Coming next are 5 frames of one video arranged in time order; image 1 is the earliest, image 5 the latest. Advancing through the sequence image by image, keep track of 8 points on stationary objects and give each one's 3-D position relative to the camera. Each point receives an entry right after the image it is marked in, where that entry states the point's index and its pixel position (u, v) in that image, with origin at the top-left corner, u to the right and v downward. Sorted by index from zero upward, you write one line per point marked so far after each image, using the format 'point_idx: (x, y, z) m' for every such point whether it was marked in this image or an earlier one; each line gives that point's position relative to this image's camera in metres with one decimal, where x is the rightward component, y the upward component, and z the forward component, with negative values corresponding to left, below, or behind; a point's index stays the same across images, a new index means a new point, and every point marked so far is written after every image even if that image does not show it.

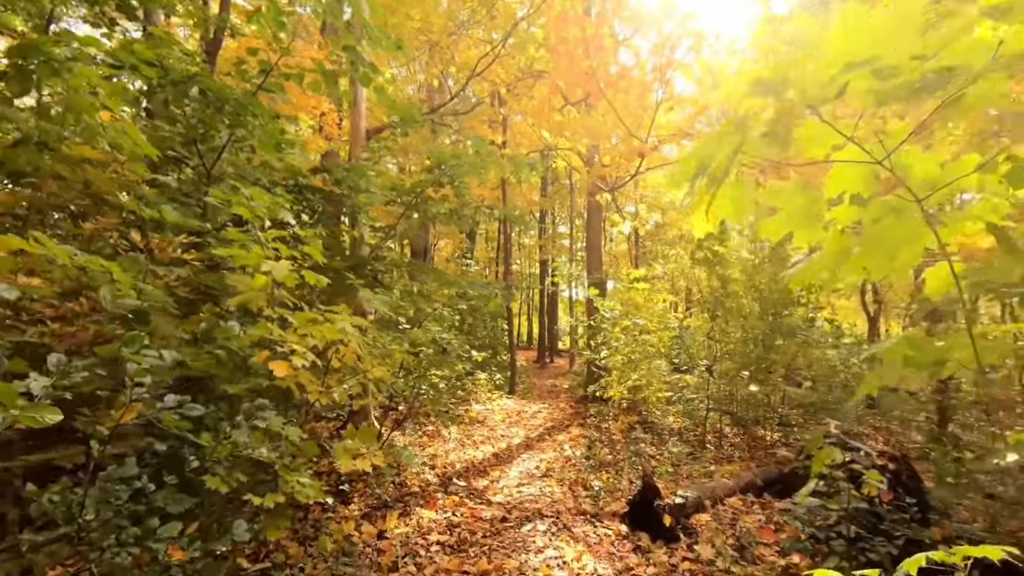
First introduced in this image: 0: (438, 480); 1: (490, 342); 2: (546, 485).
0: (-0.7, -1.8, +4.8) m
1: (-0.5, -1.3, +13.0) m
2: (+0.3, -1.8, +4.9) m
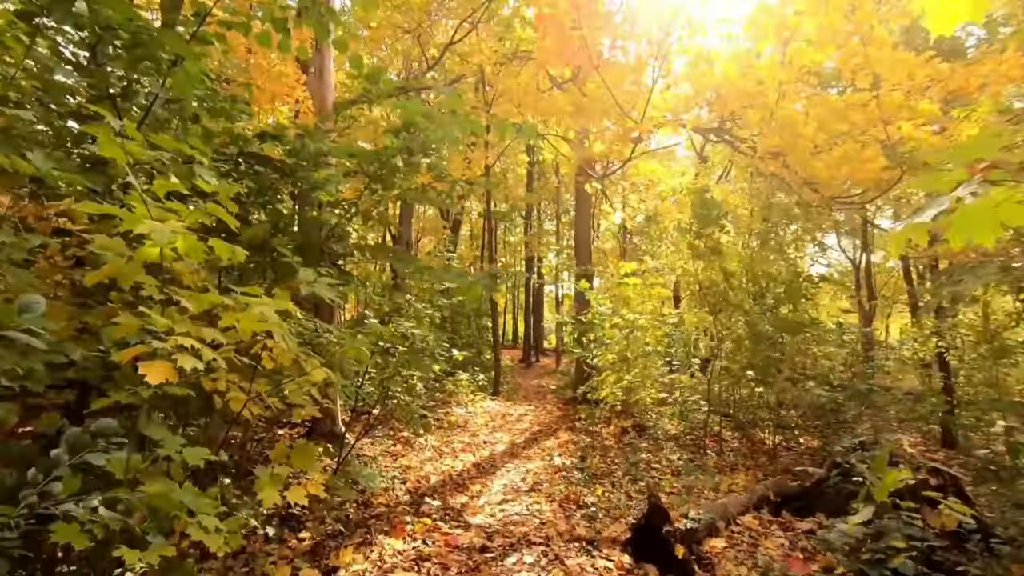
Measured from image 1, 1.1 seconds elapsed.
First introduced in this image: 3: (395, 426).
0: (-0.8, -1.7, +4.2) m
1: (-0.9, -1.2, +12.4) m
2: (+0.2, -1.7, +4.3) m
3: (-1.3, -1.5, +5.8) m
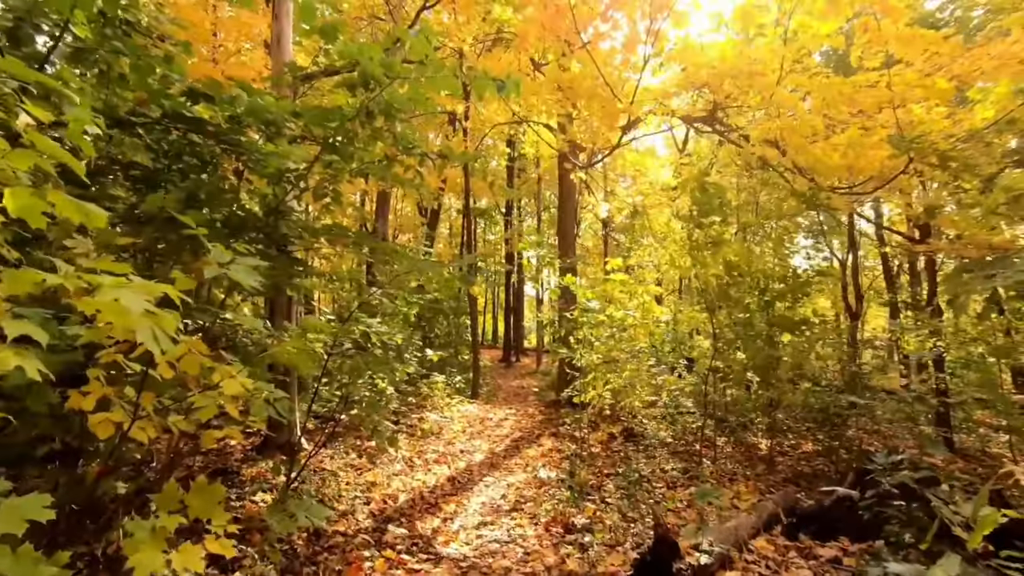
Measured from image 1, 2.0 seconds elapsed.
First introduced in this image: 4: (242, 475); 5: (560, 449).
0: (-1.0, -1.6, +3.6) m
1: (-1.4, -1.2, +11.8) m
2: (0.0, -1.7, +3.8) m
3: (-1.5, -1.4, +5.2) m
4: (-2.2, -1.5, +4.4) m
5: (+0.5, -1.8, +6.1) m
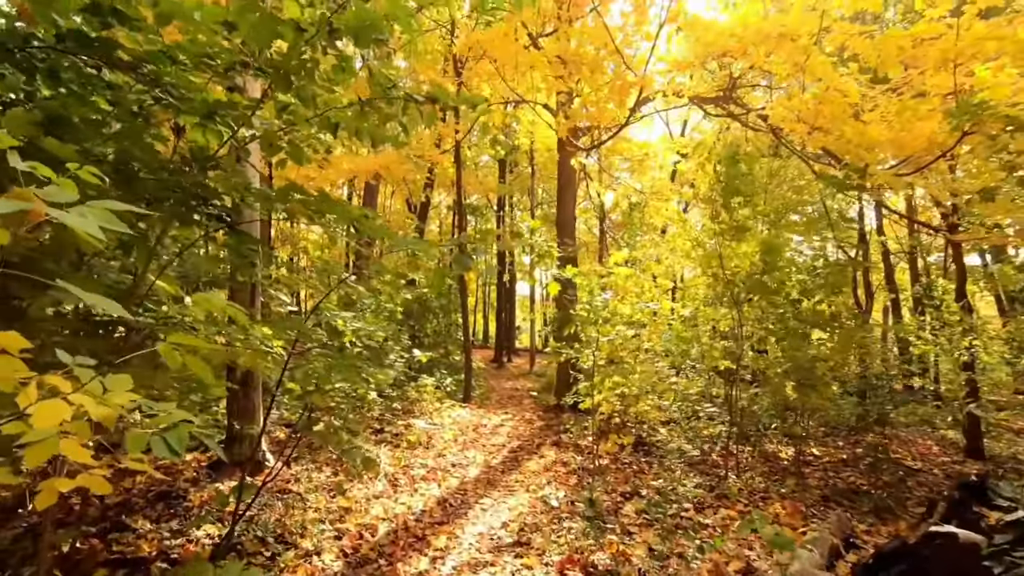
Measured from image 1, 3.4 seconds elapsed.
0: (-0.9, -1.5, +2.9) m
1: (-1.5, -1.1, +11.1) m
2: (0.0, -1.6, +3.1) m
3: (-1.5, -1.3, +4.4) m
4: (-2.2, -1.5, +3.6) m
5: (+0.5, -1.8, +5.4) m
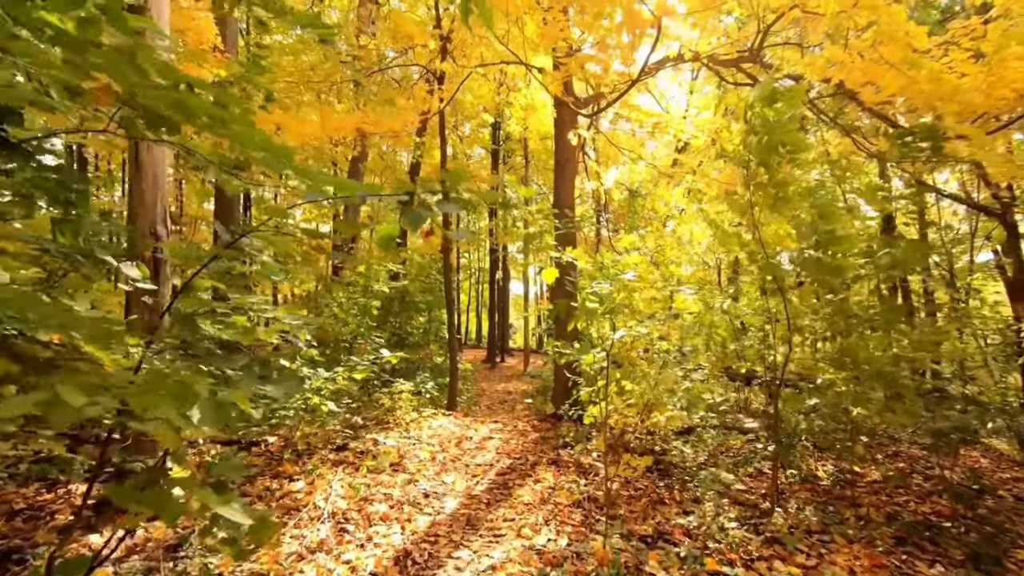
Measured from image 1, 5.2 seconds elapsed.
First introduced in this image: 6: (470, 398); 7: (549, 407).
0: (-1.0, -1.4, +1.9) m
1: (-1.6, -0.9, +10.0) m
2: (0.0, -1.5, +2.0) m
3: (-1.6, -1.2, +3.4) m
4: (-2.3, -1.3, +2.5) m
5: (+0.4, -1.6, +4.4) m
6: (-0.8, -2.0, +9.9) m
7: (+0.5, -1.6, +7.2) m
